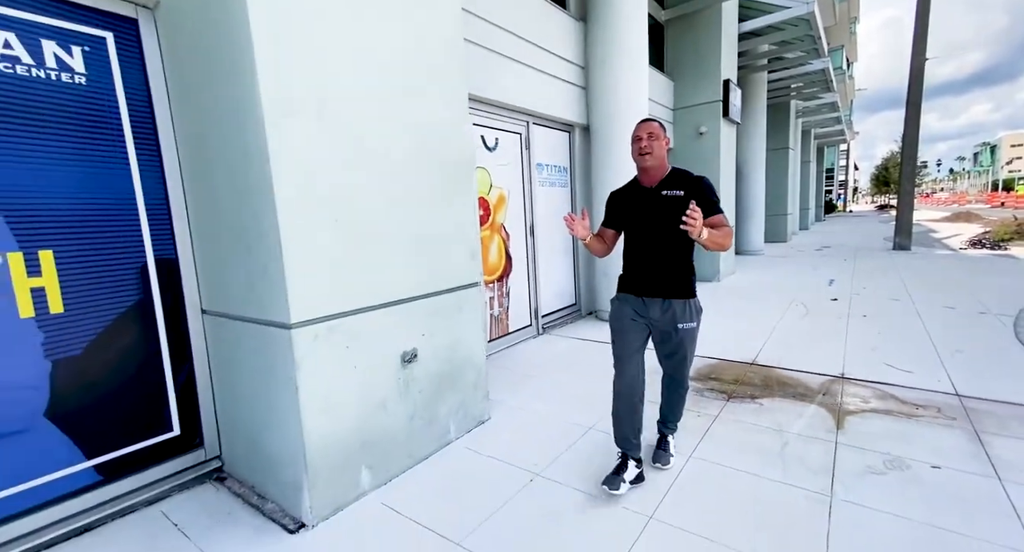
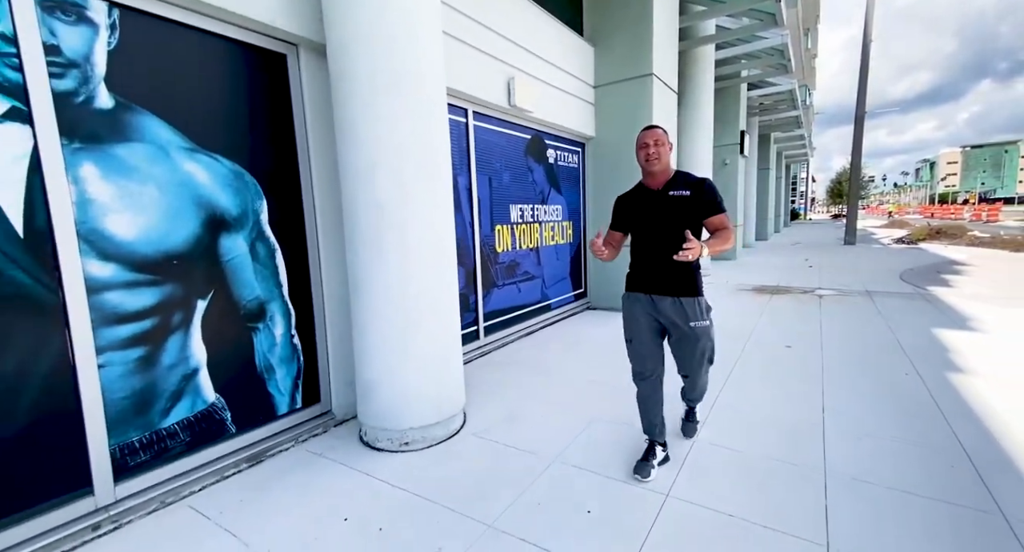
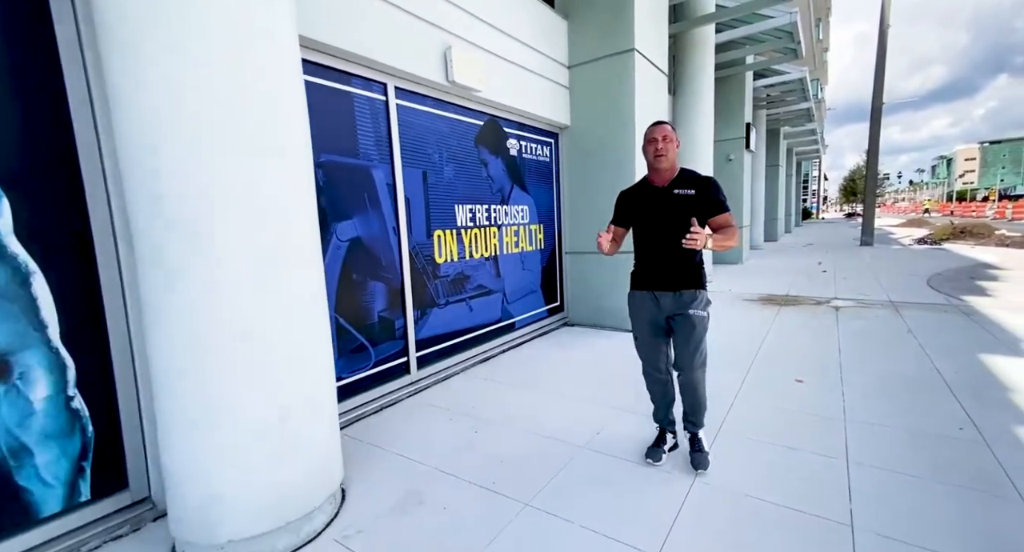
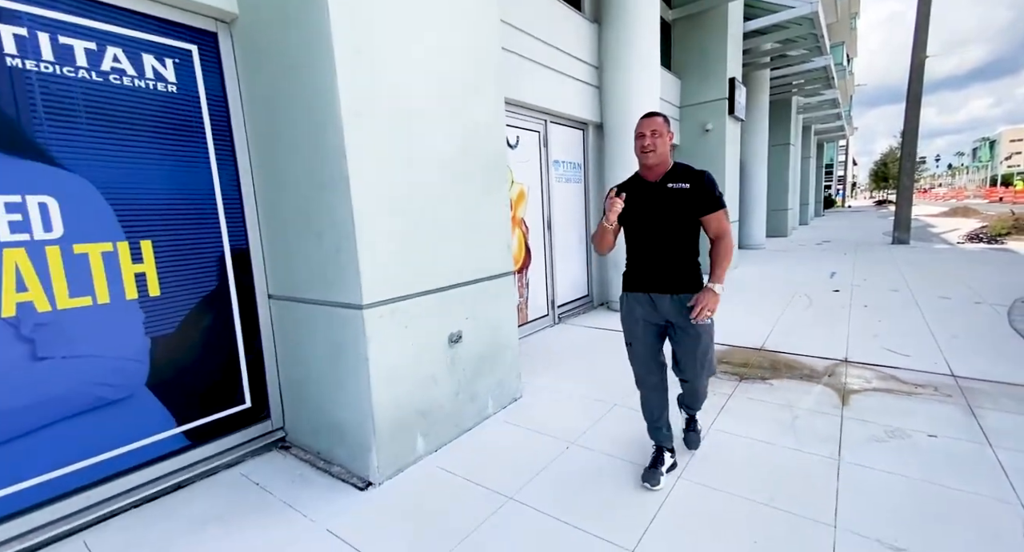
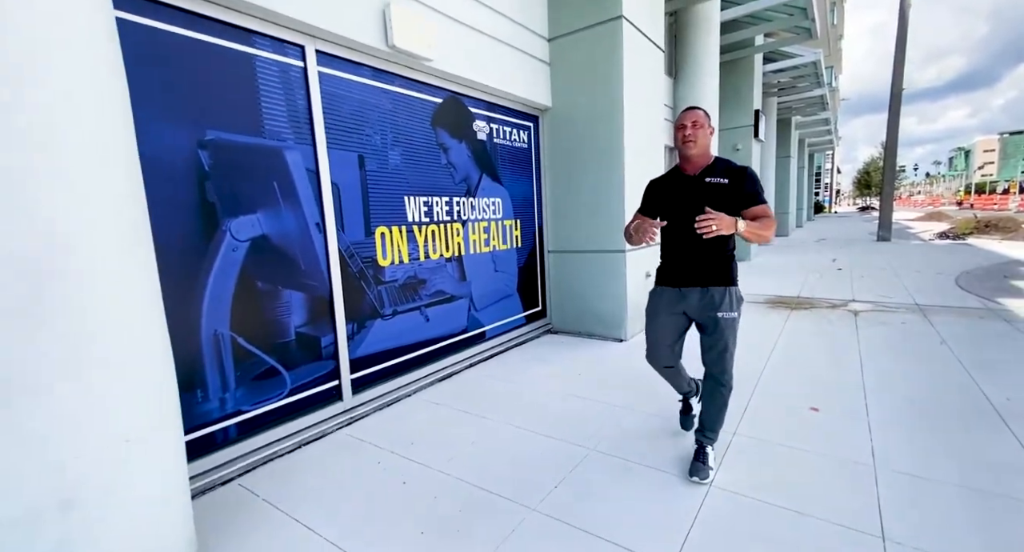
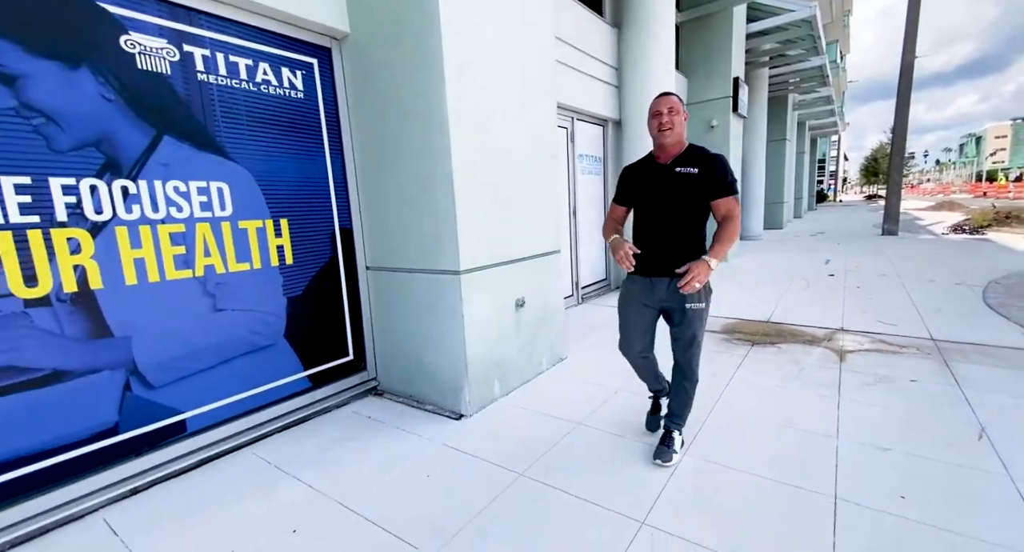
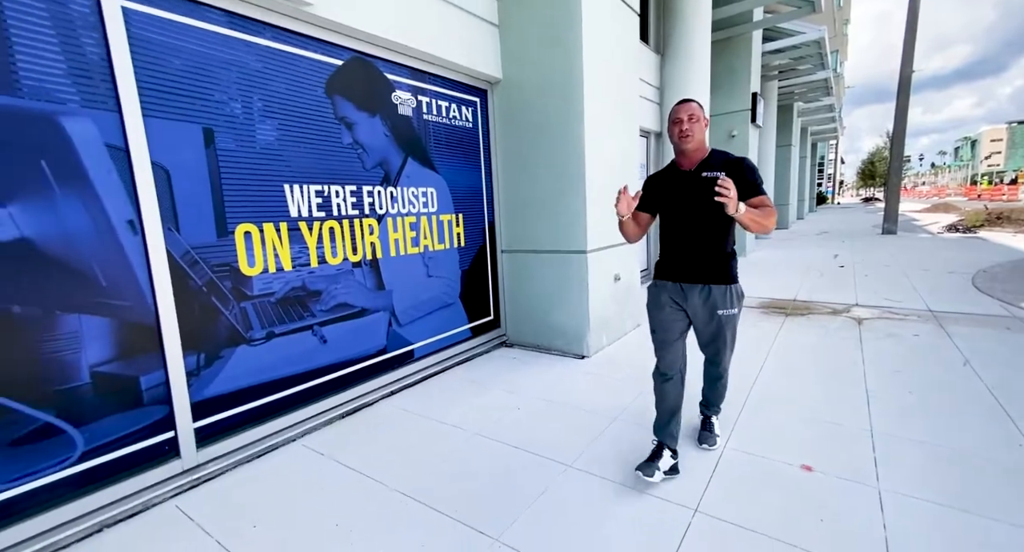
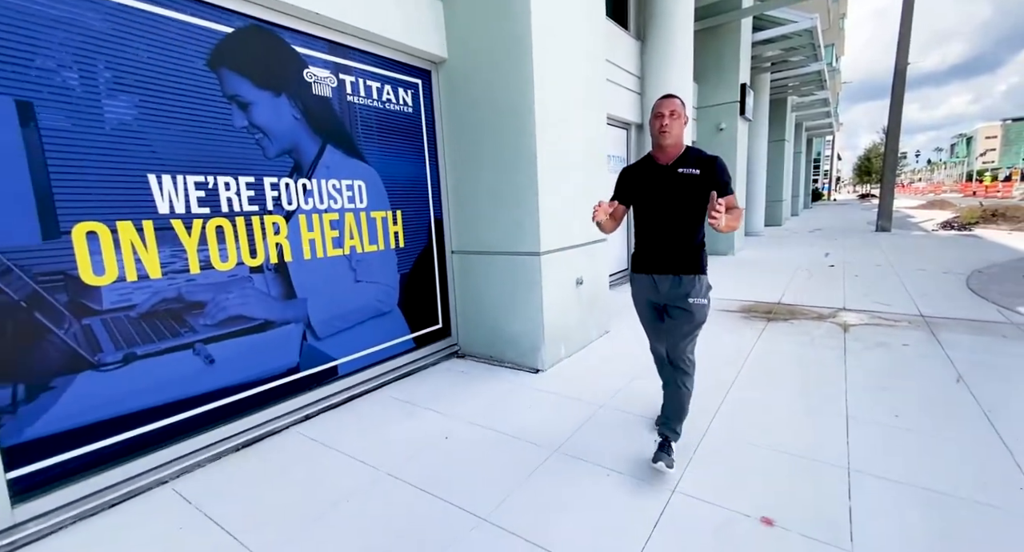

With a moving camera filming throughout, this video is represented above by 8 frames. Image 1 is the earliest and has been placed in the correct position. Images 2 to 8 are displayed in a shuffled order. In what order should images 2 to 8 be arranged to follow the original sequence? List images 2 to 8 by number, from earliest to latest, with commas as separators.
4, 6, 8, 7, 5, 3, 2
